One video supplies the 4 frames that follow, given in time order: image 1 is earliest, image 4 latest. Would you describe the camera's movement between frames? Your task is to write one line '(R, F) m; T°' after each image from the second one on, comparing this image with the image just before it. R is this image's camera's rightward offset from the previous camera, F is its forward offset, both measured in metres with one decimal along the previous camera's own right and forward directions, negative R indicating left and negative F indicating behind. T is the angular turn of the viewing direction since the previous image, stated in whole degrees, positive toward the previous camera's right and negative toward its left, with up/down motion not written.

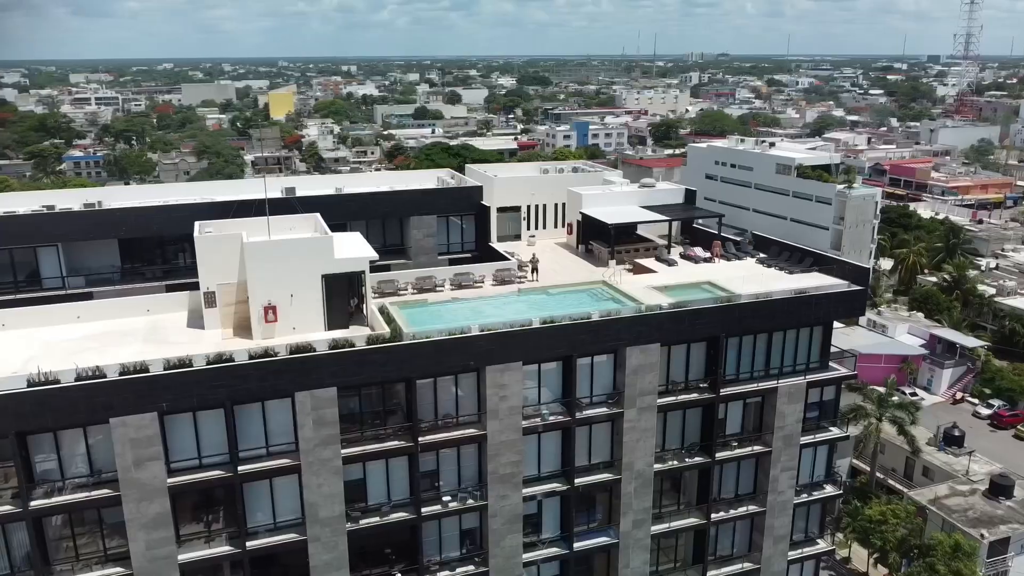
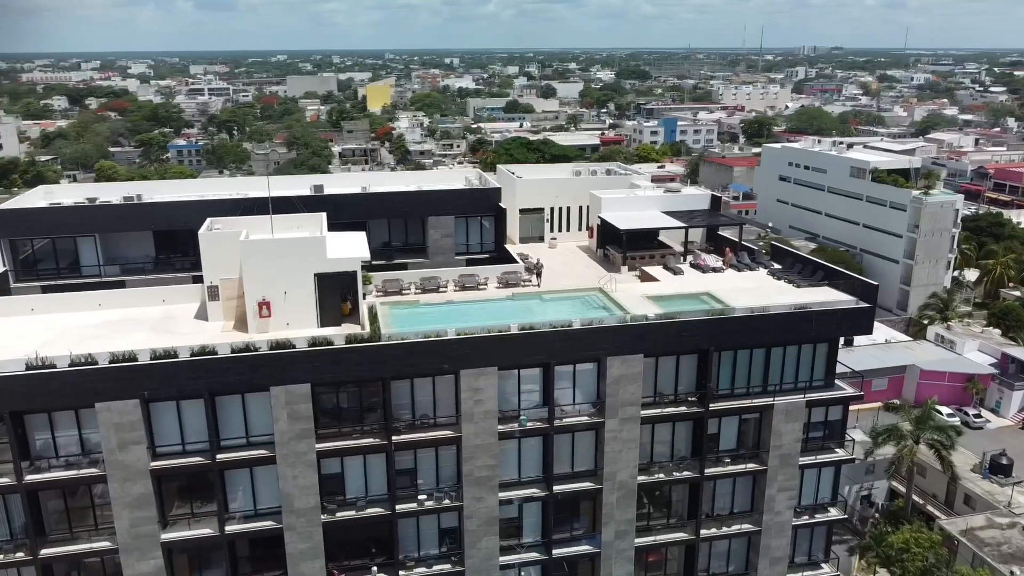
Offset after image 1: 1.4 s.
(+3.7, 0.0) m; -7°
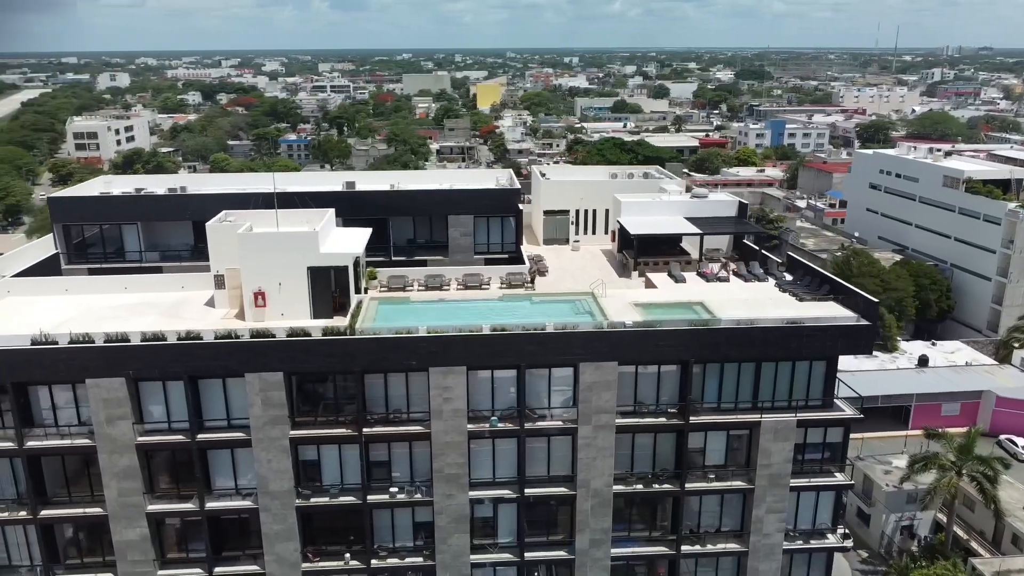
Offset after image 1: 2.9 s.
(+4.5, +0.2) m; -8°
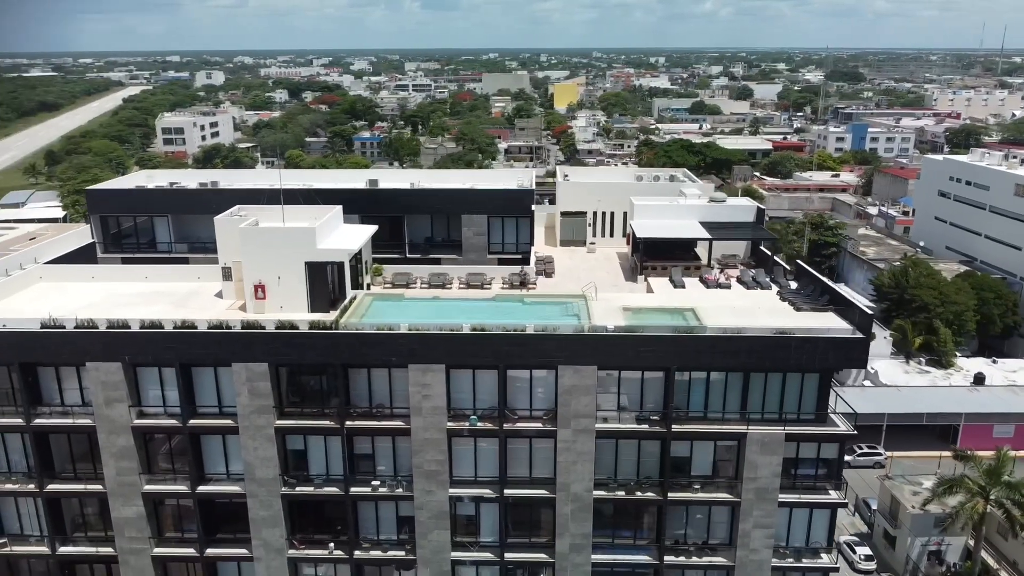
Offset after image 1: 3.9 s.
(+3.2, +0.1) m; -6°
